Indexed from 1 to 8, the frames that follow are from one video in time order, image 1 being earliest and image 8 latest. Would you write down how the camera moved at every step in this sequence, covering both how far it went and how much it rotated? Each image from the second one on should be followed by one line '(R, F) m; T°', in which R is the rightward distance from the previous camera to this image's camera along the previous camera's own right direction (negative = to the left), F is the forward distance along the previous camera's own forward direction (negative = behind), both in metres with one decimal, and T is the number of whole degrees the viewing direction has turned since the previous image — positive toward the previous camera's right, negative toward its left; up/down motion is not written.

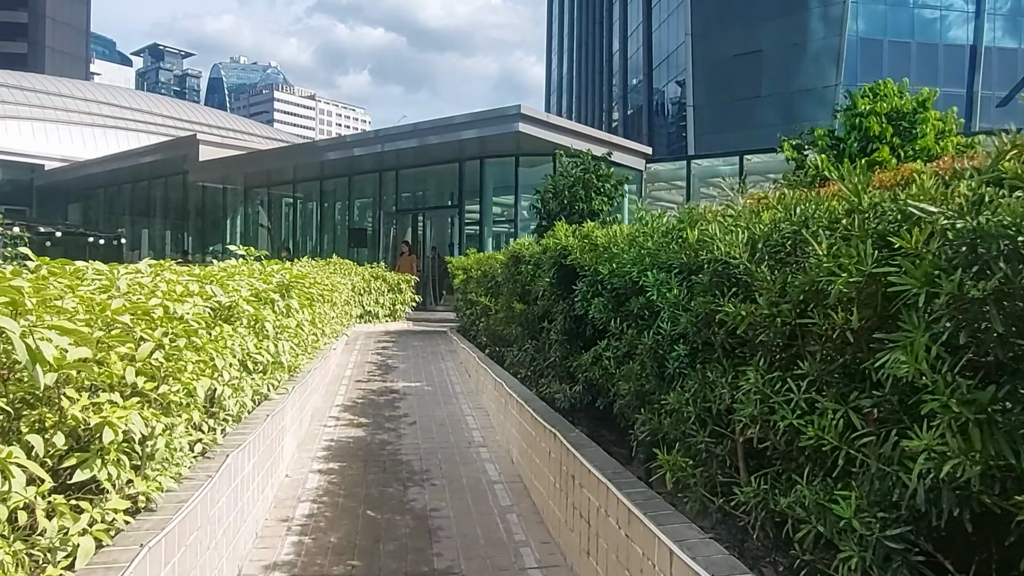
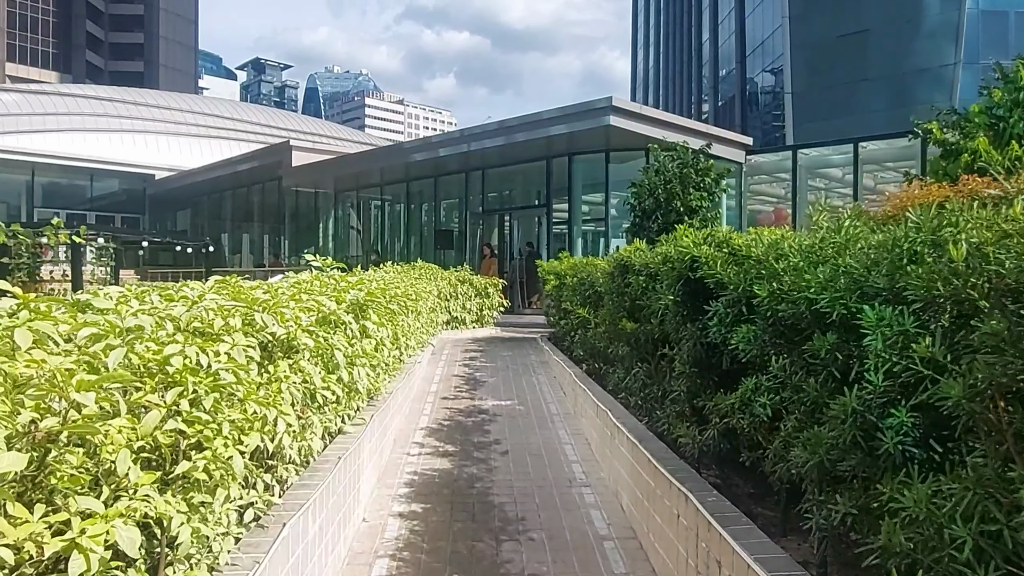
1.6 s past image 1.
(-0.2, +0.8) m; -7°
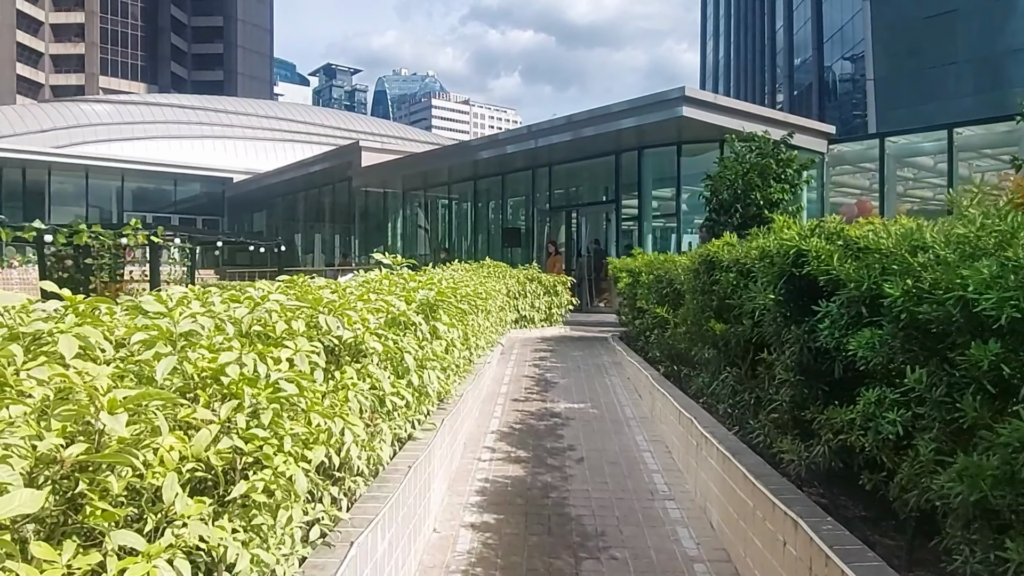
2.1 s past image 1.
(-0.1, +0.3) m; -5°
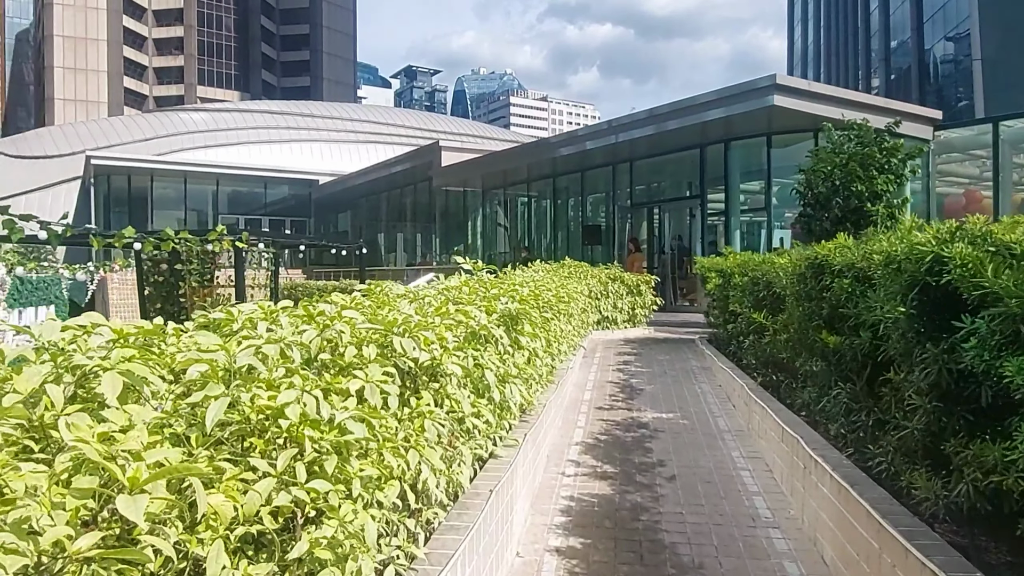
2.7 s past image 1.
(0.0, +0.3) m; -6°
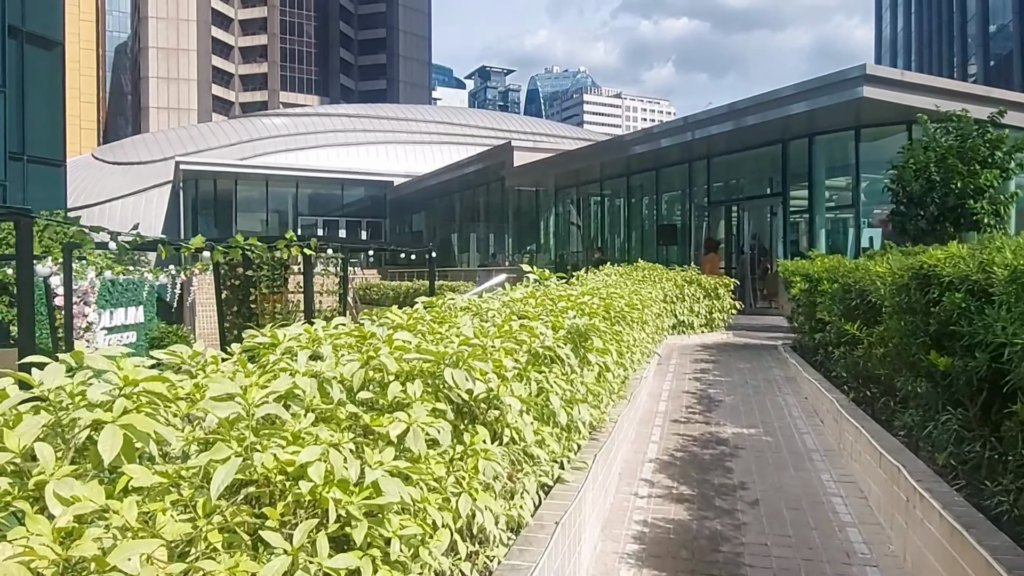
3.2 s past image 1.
(0.0, +0.3) m; -6°
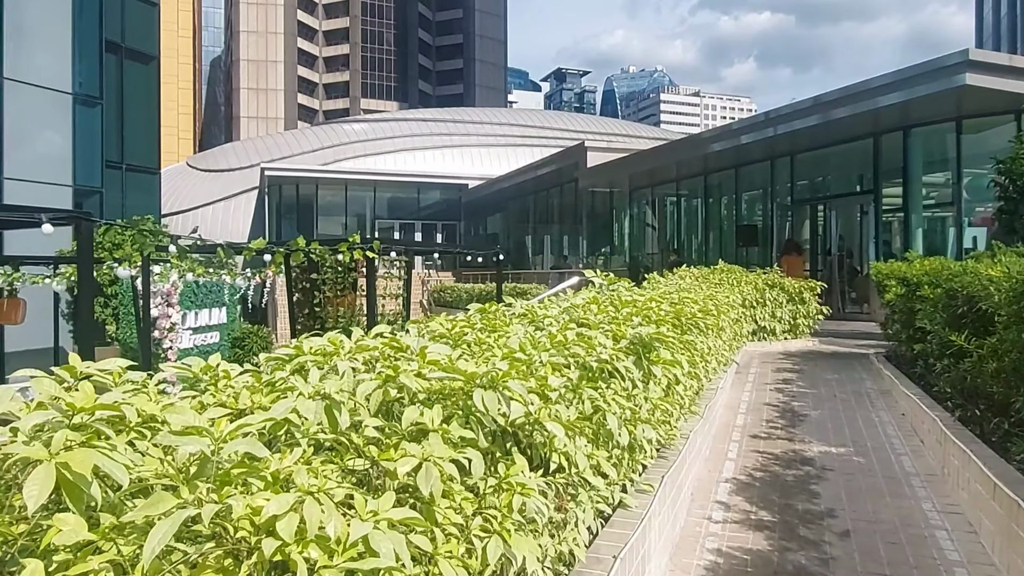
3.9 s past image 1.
(+0.1, +0.3) m; -6°
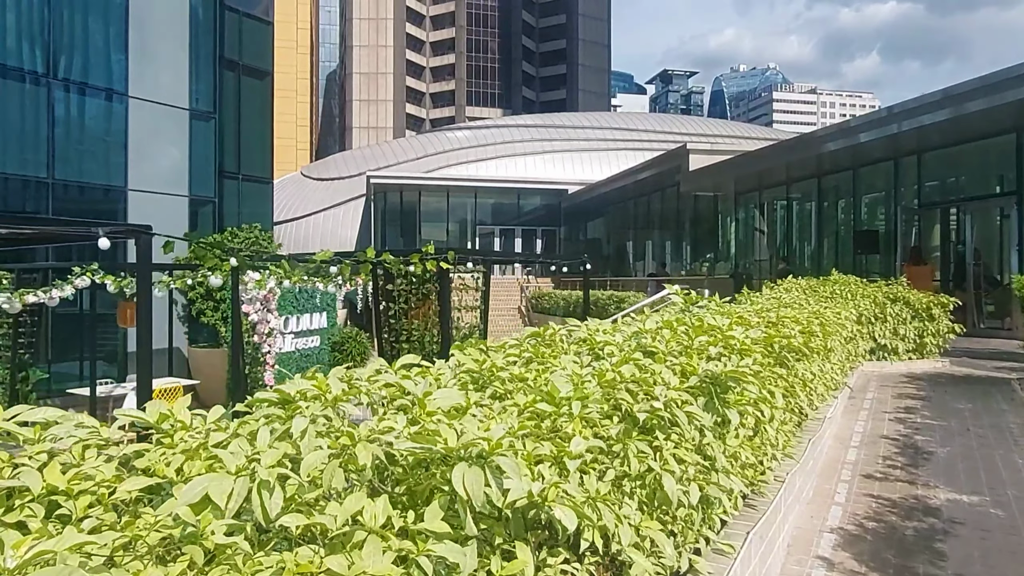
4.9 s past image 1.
(+0.2, +0.5) m; -8°
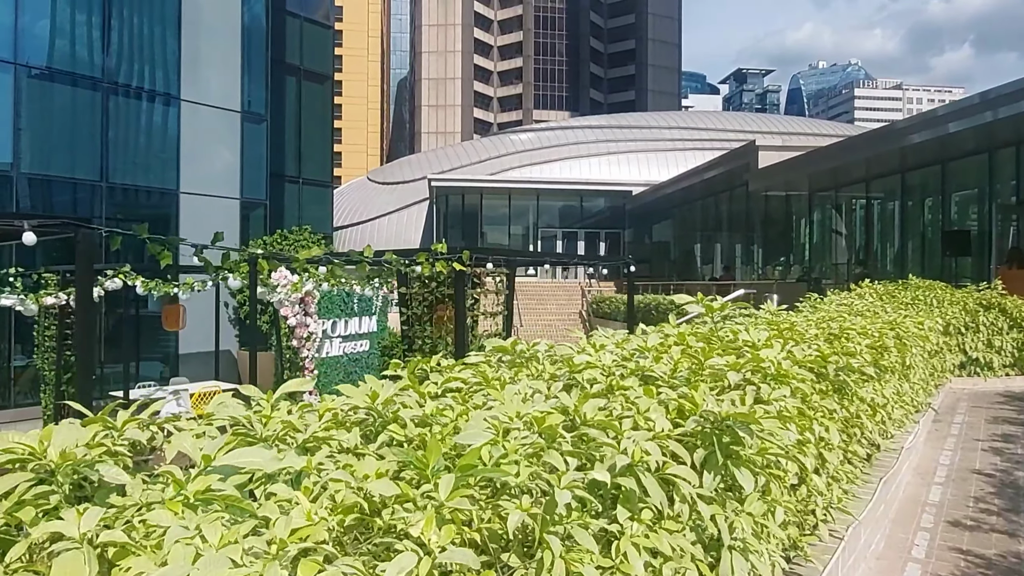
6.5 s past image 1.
(+0.4, +0.8) m; -6°
